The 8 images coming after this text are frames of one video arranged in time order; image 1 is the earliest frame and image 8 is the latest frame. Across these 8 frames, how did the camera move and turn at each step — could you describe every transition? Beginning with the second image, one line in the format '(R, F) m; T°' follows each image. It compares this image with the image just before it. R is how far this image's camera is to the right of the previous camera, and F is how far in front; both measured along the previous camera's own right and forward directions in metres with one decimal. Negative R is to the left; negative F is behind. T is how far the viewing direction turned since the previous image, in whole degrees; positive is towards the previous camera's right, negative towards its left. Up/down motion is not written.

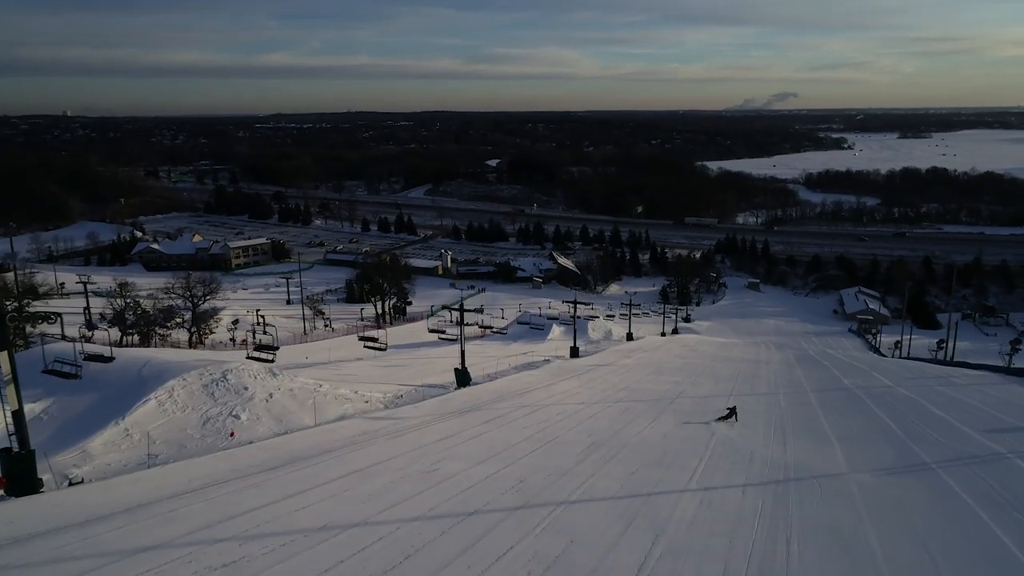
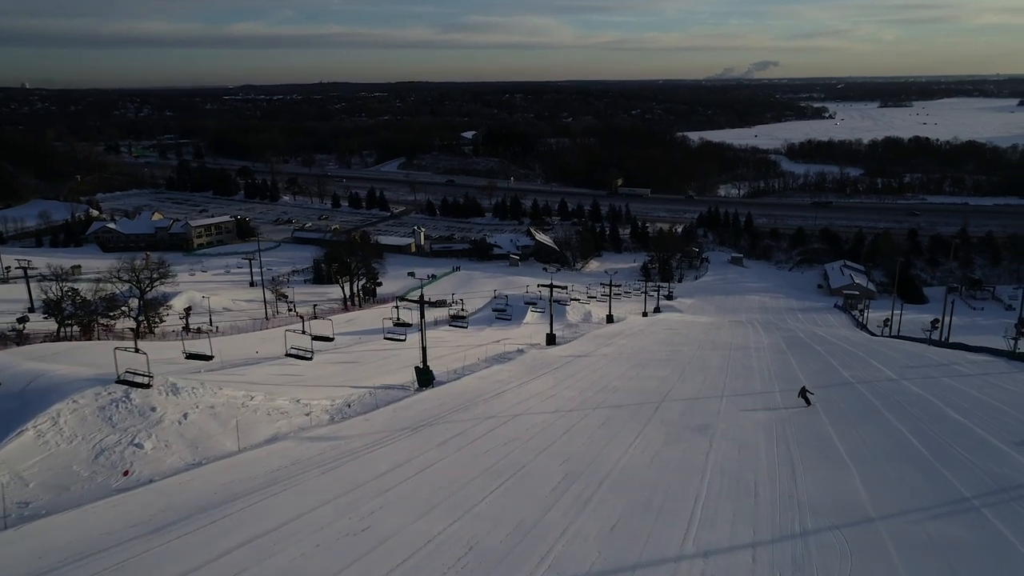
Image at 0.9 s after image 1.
(+0.2, +1.4) m; +1°
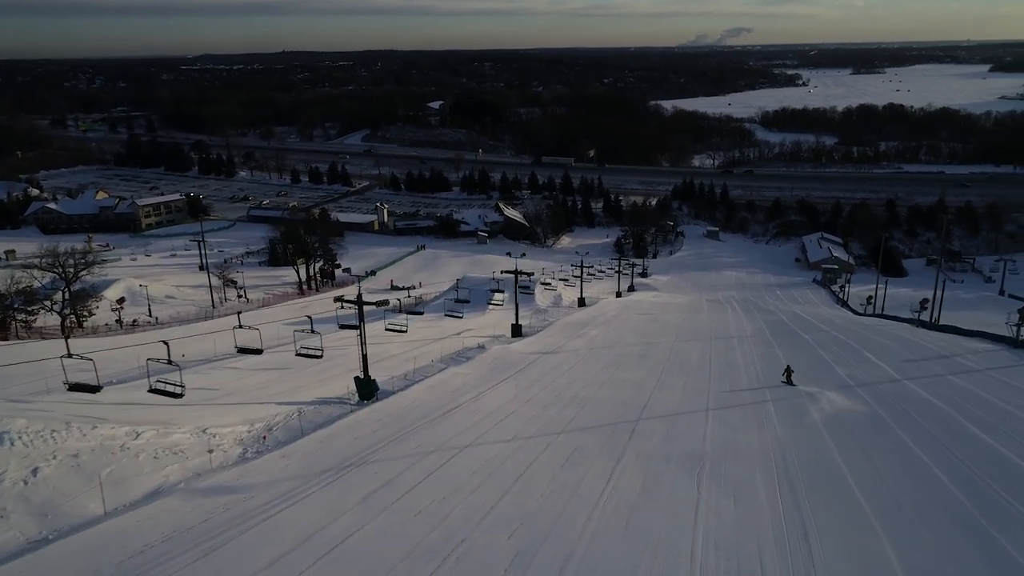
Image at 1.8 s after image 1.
(+0.3, +1.5) m; +2°
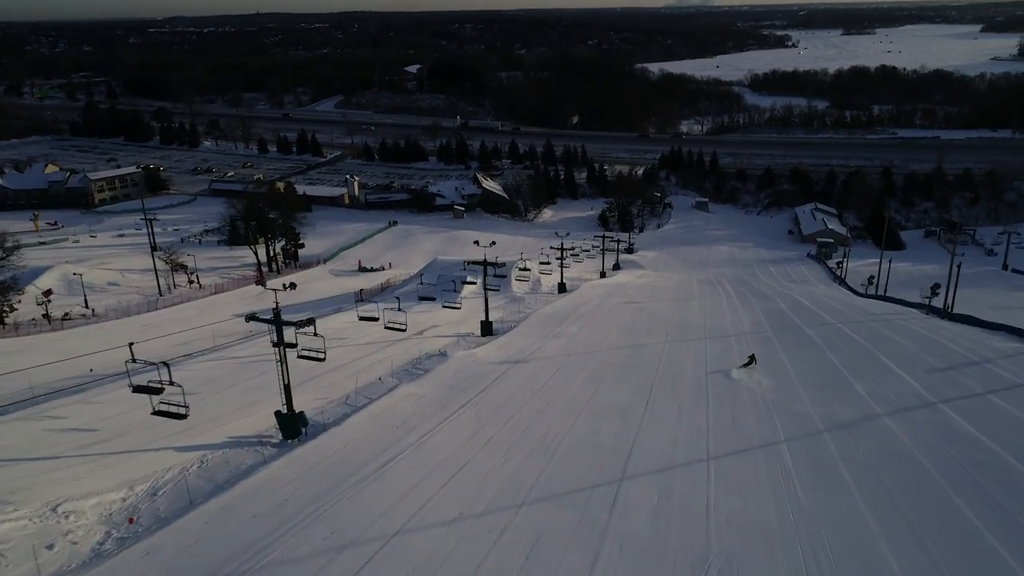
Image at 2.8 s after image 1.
(+0.3, +1.9) m; +1°
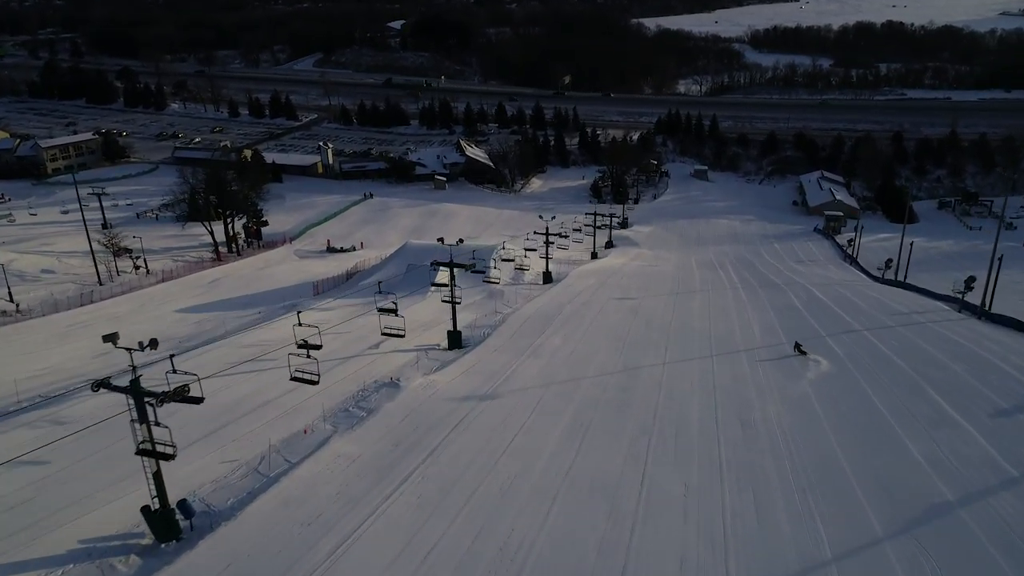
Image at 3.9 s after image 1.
(+0.3, +2.2) m; 0°
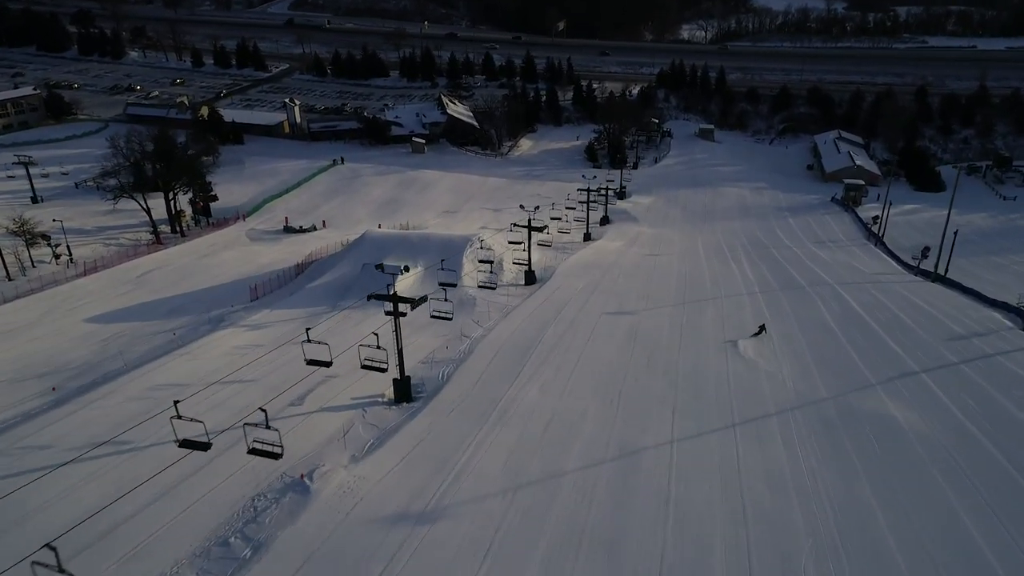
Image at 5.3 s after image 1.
(+0.4, +2.8) m; 0°
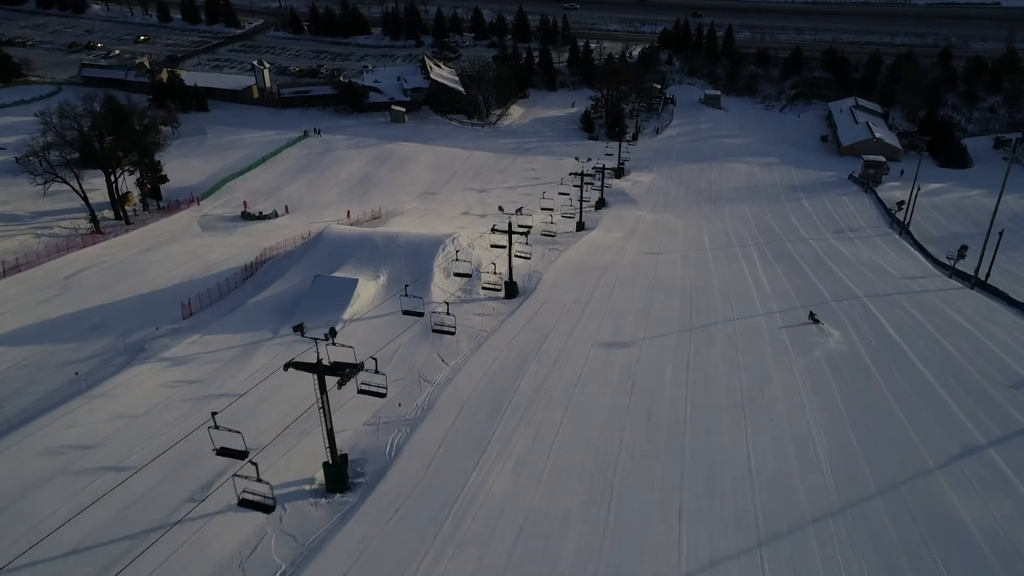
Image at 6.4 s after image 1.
(+0.3, +2.1) m; 0°
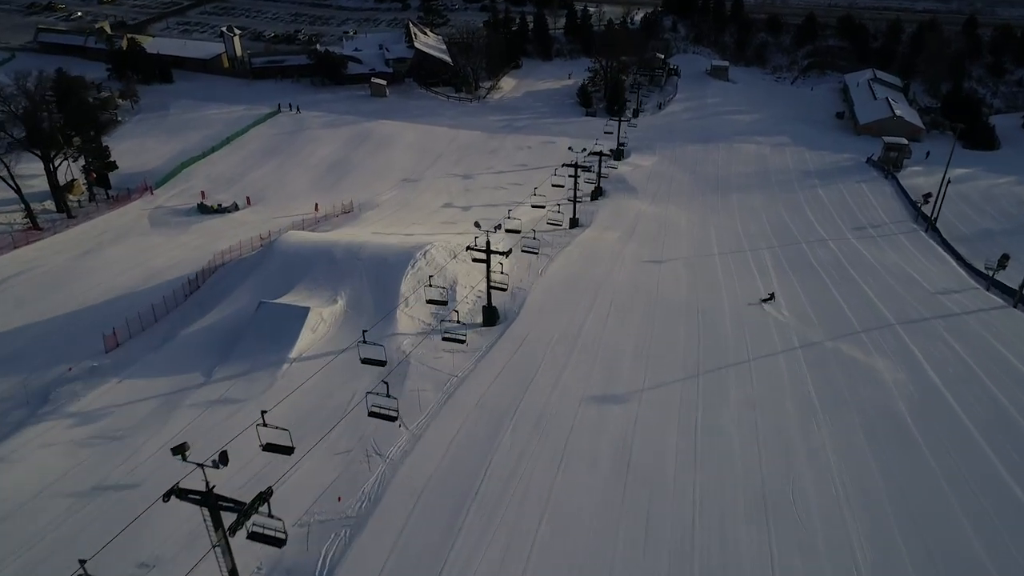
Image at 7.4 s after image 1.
(+0.3, +1.8) m; 0°
